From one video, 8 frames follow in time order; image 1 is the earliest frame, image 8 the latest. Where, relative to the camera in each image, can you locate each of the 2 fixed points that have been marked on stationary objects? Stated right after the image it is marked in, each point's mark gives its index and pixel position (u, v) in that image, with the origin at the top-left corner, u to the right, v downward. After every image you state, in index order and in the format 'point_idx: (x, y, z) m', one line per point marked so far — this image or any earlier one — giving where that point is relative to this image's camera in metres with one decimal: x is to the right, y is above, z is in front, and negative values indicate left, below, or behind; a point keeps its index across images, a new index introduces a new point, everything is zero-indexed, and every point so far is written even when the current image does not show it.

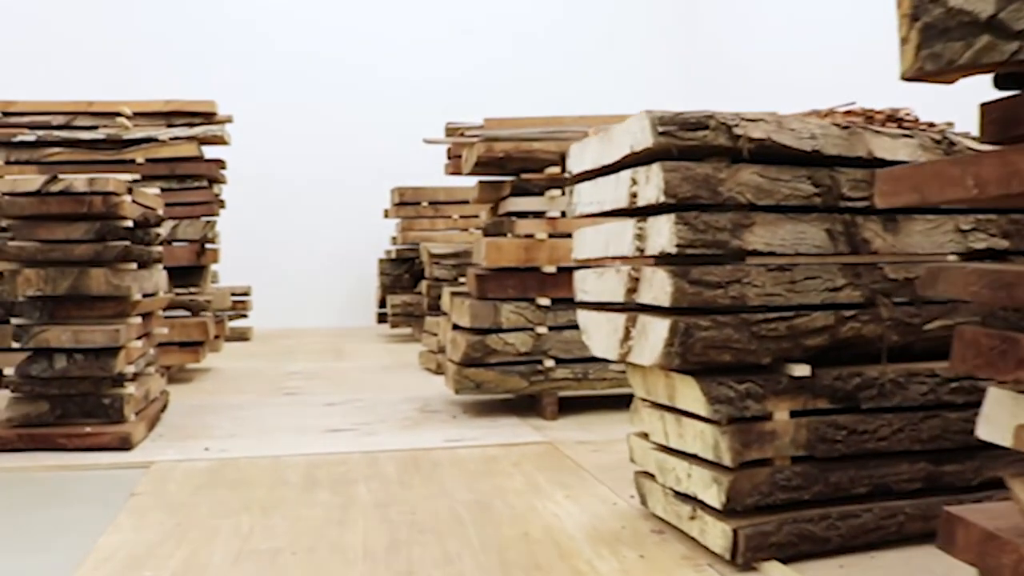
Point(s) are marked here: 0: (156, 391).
0: (-1.2, -0.4, +4.1) m
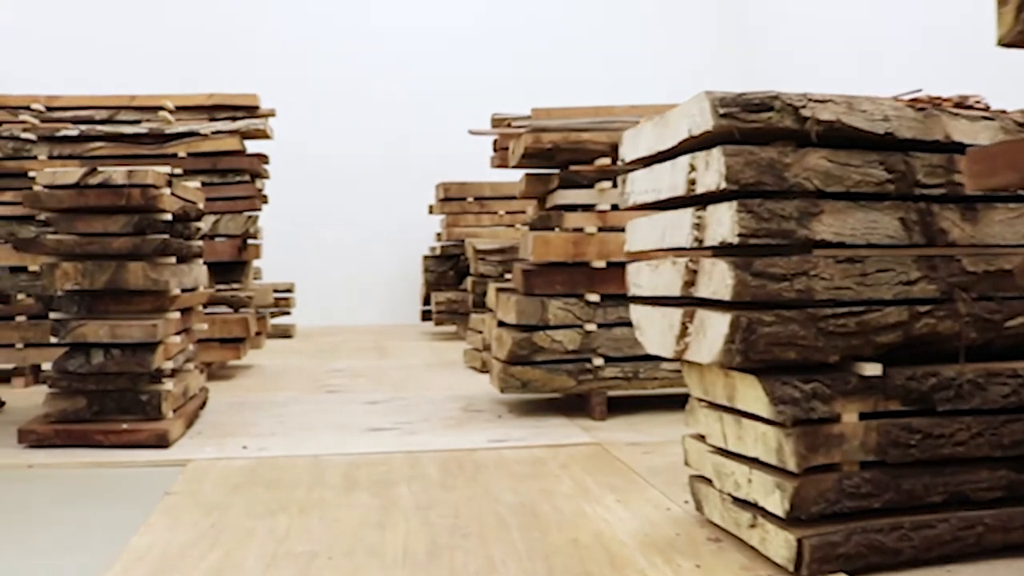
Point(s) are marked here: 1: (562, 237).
0: (-1.1, -0.3, +4.0) m
1: (+0.2, +0.2, +3.7) m
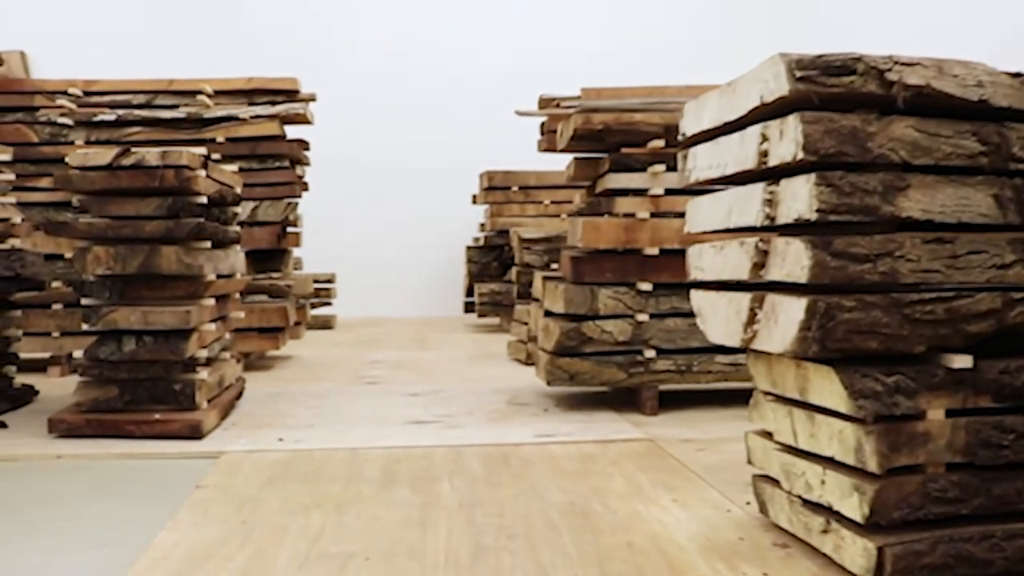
0: (-0.9, -0.3, +3.9) m
1: (+0.3, +0.2, +3.5) m
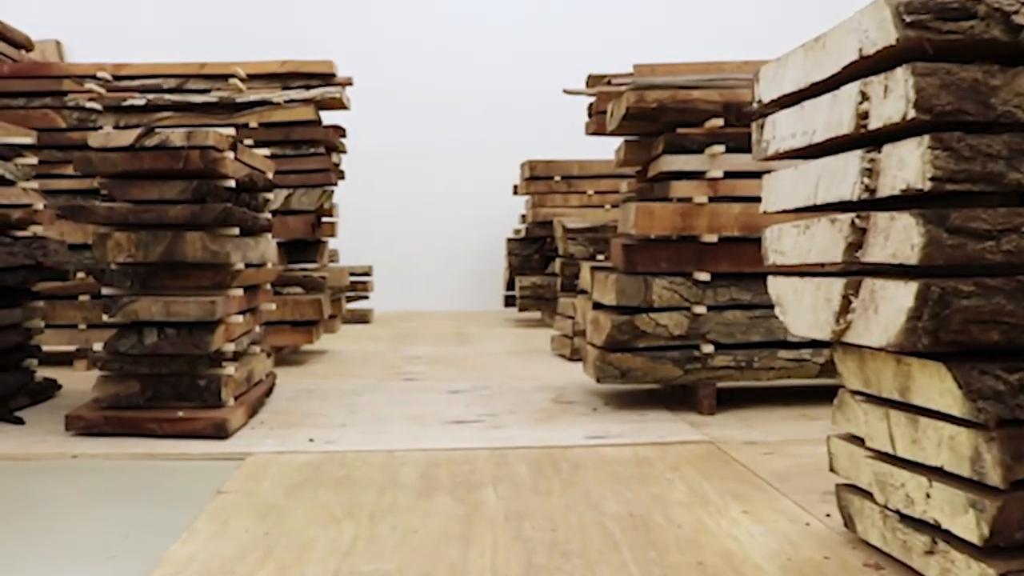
0: (-0.8, -0.3, +3.7) m
1: (+0.4, +0.2, +3.3) m
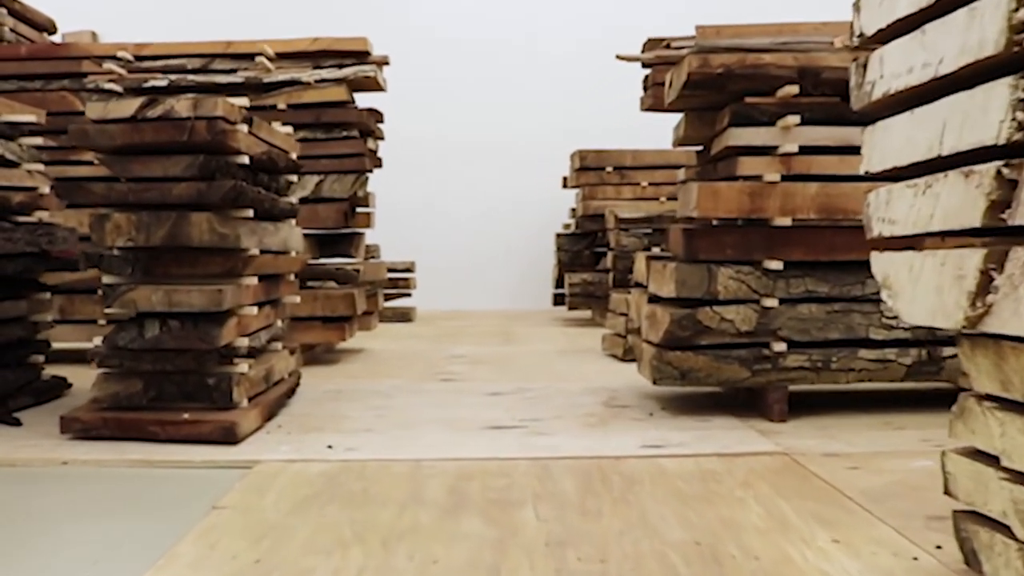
0: (-0.7, -0.2, +3.4) m
1: (+0.5, +0.2, +2.9) m
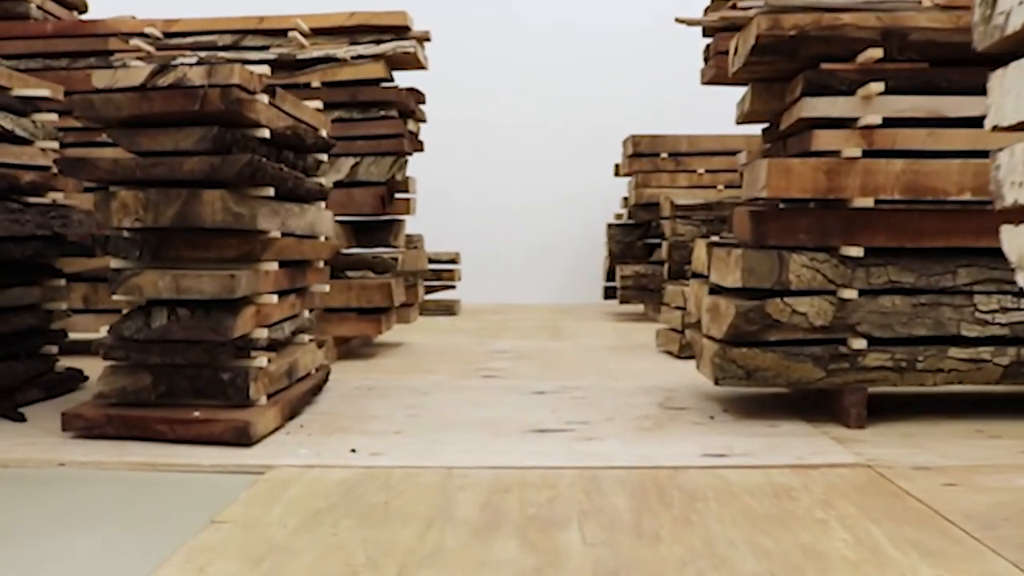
0: (-0.5, -0.2, +3.1) m
1: (+0.6, +0.3, +2.6) m
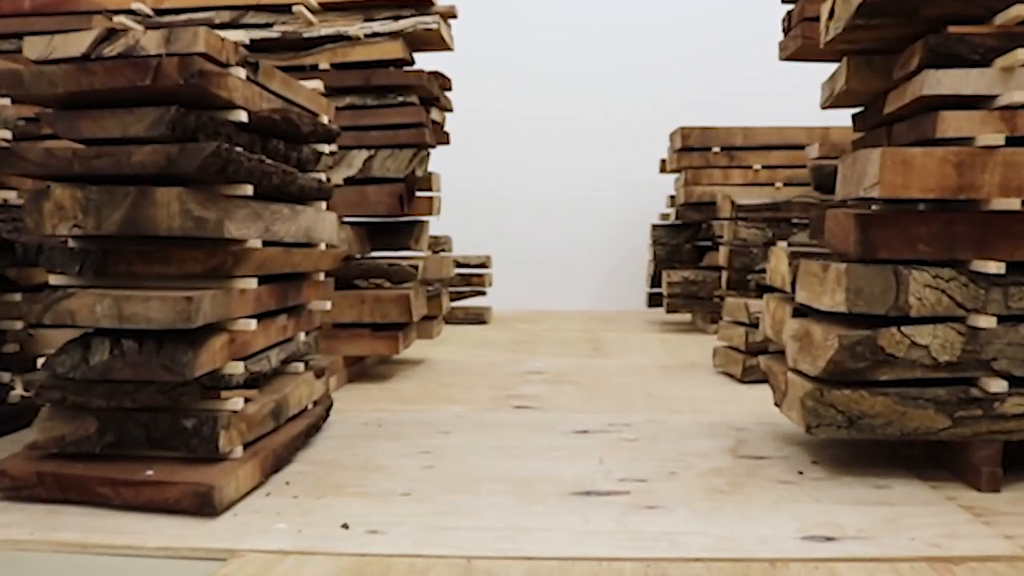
0: (-0.5, -0.2, +2.6) m
1: (+0.7, +0.2, +2.0) m
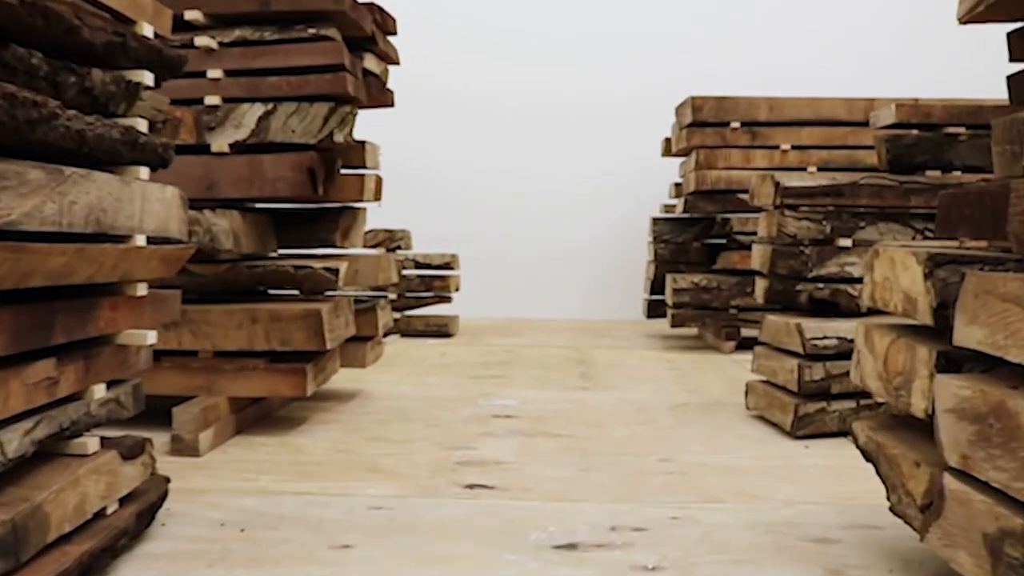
0: (-0.5, -0.3, +1.5) m
1: (+0.6, +0.2, +0.9) m
